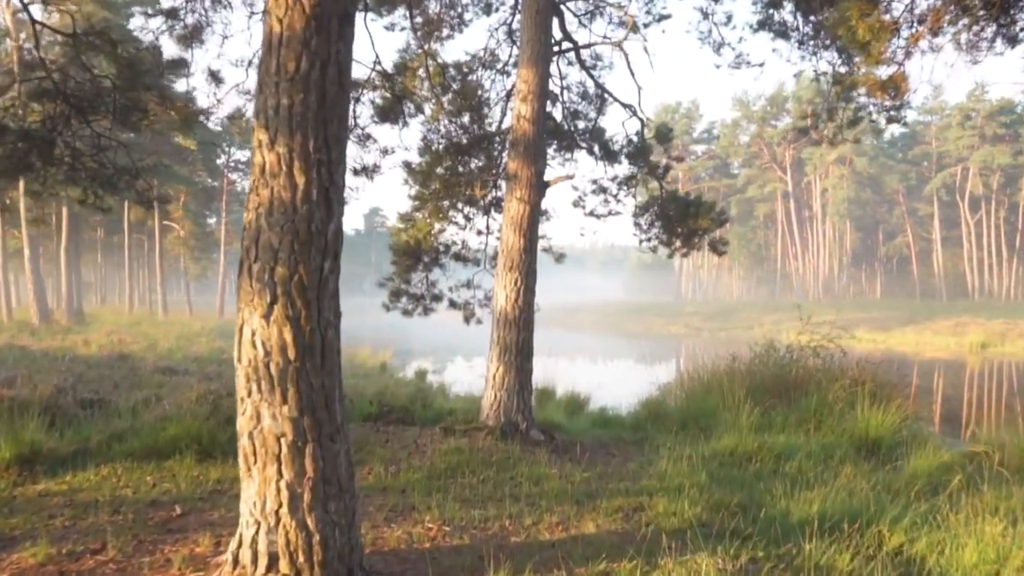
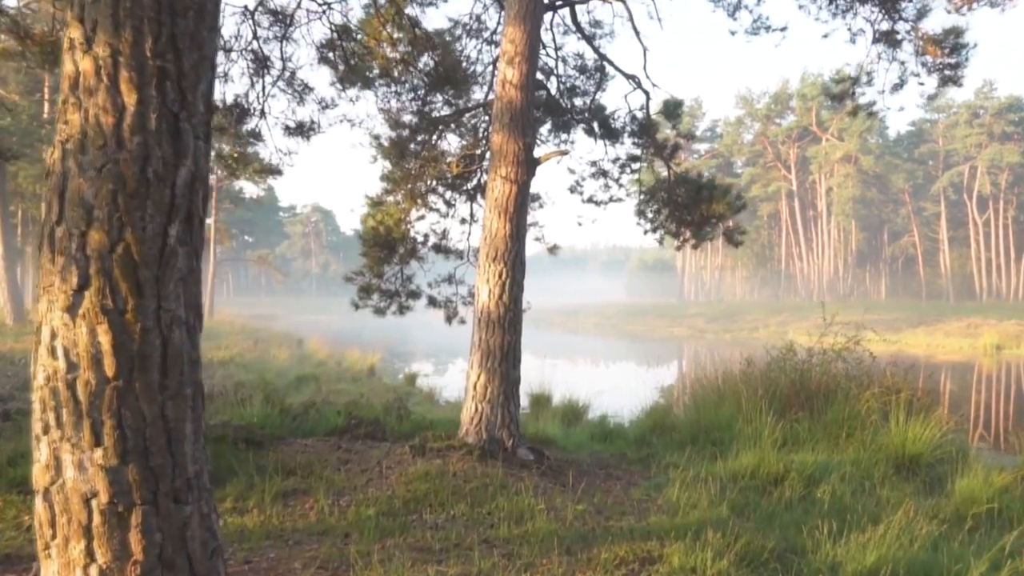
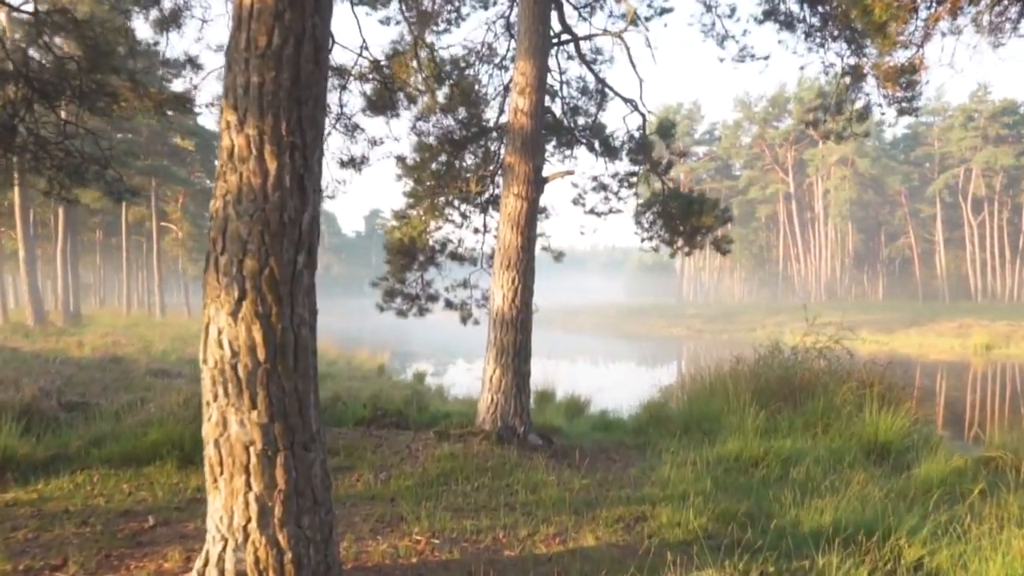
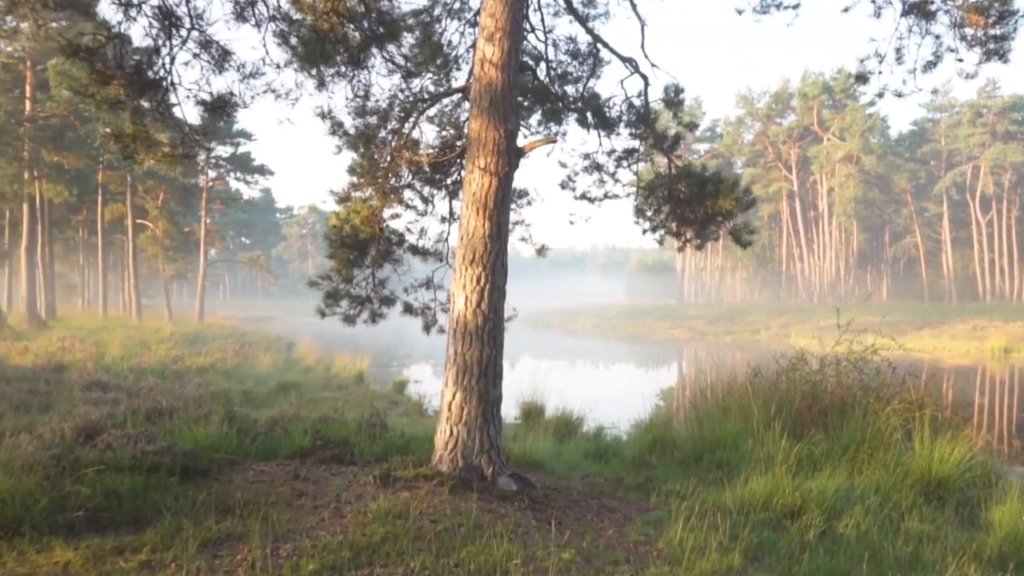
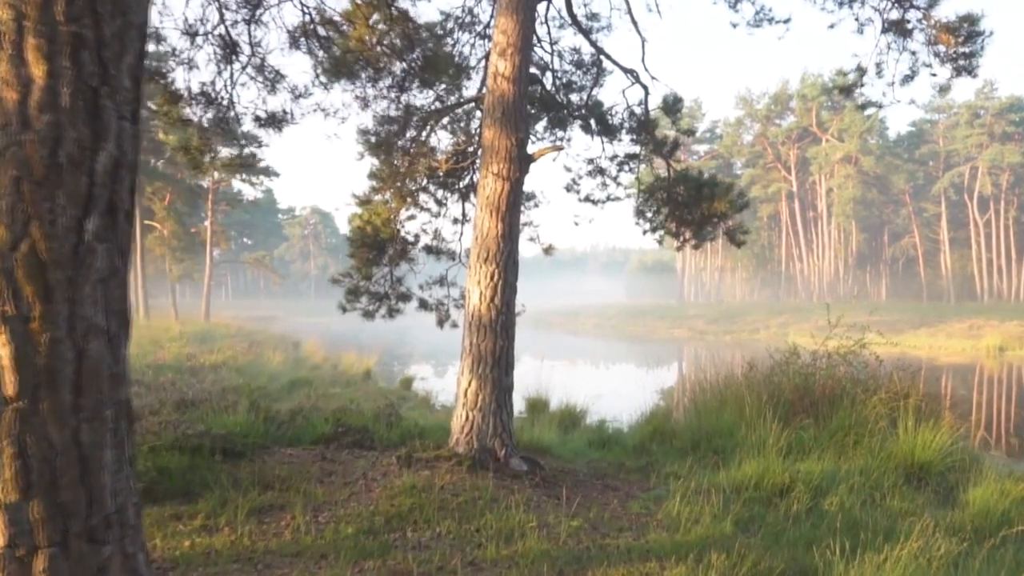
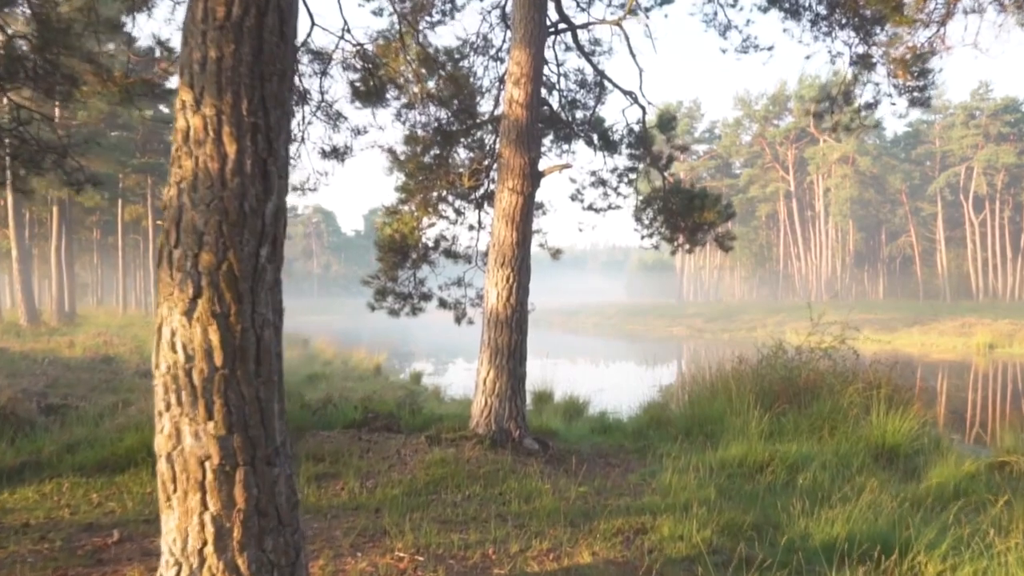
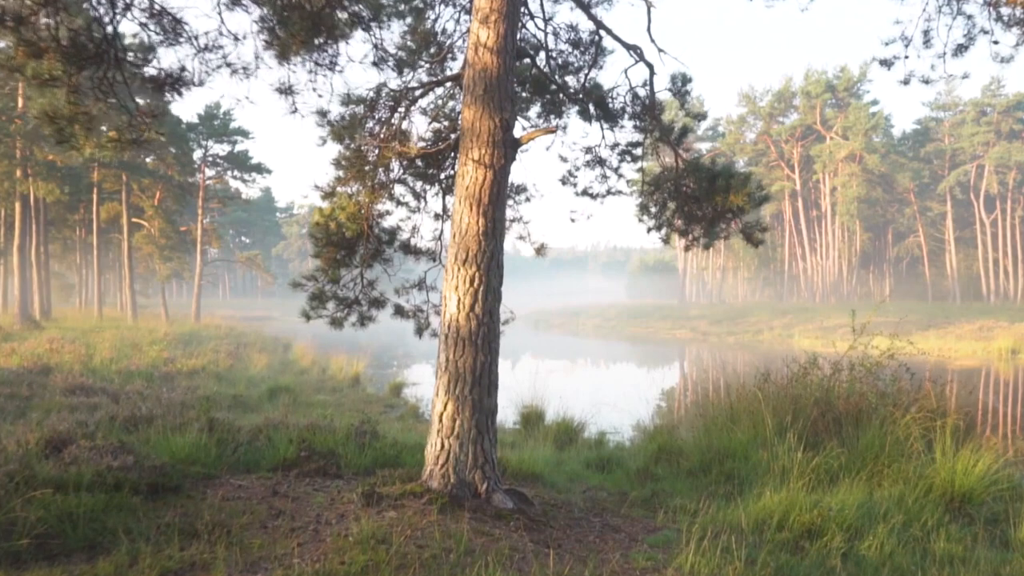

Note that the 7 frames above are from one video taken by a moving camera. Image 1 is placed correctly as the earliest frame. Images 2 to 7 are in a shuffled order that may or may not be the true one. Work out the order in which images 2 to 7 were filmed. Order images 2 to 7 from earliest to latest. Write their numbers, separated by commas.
3, 6, 2, 5, 4, 7
